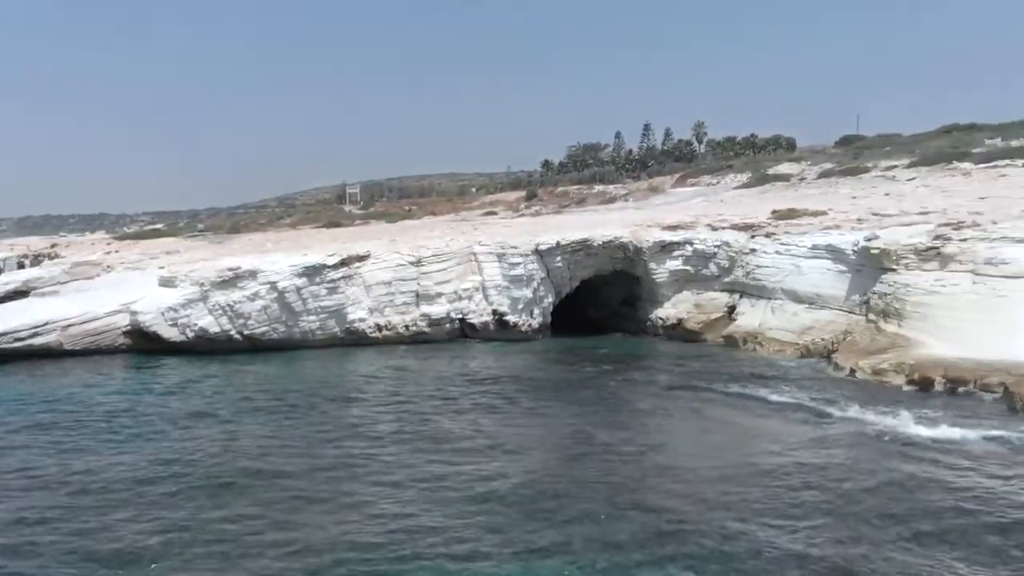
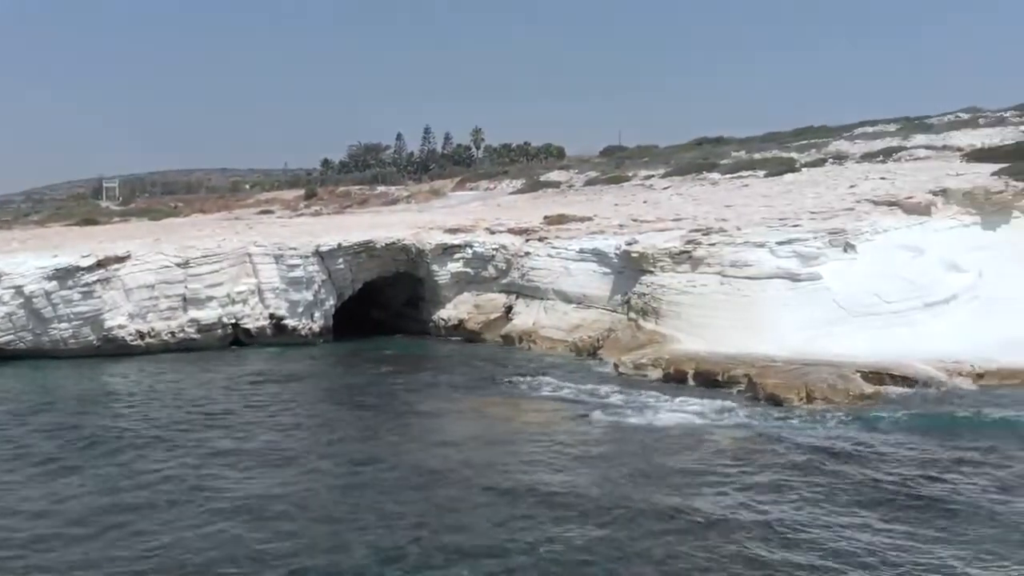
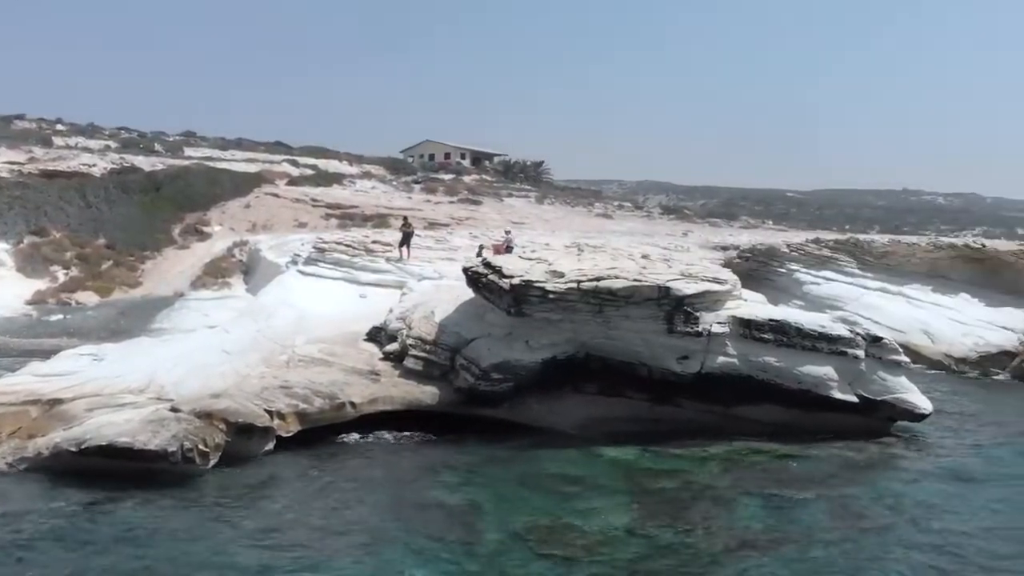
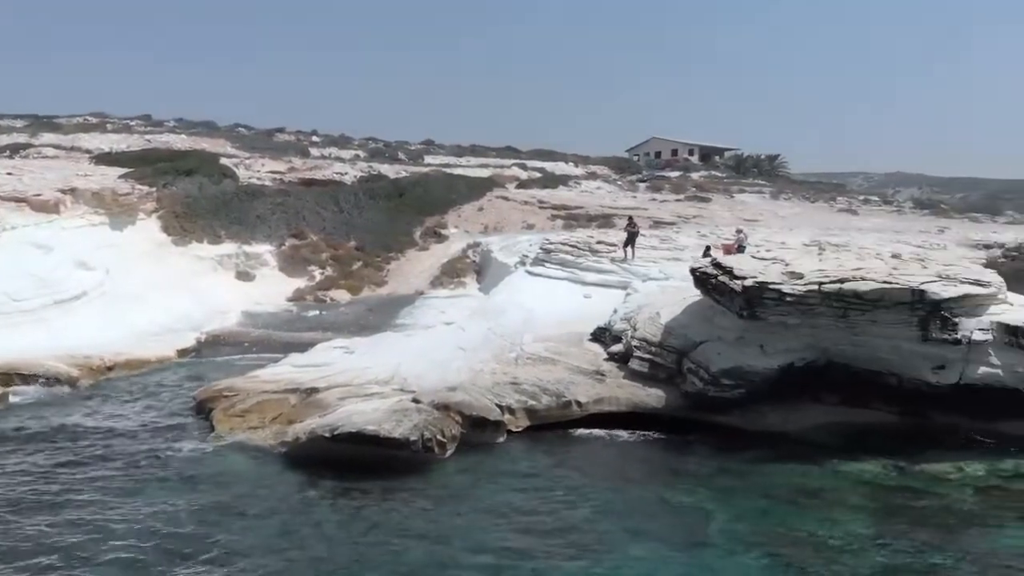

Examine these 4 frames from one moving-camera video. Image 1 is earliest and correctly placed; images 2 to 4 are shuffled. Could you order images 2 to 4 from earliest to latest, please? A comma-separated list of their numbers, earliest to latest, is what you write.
2, 4, 3
